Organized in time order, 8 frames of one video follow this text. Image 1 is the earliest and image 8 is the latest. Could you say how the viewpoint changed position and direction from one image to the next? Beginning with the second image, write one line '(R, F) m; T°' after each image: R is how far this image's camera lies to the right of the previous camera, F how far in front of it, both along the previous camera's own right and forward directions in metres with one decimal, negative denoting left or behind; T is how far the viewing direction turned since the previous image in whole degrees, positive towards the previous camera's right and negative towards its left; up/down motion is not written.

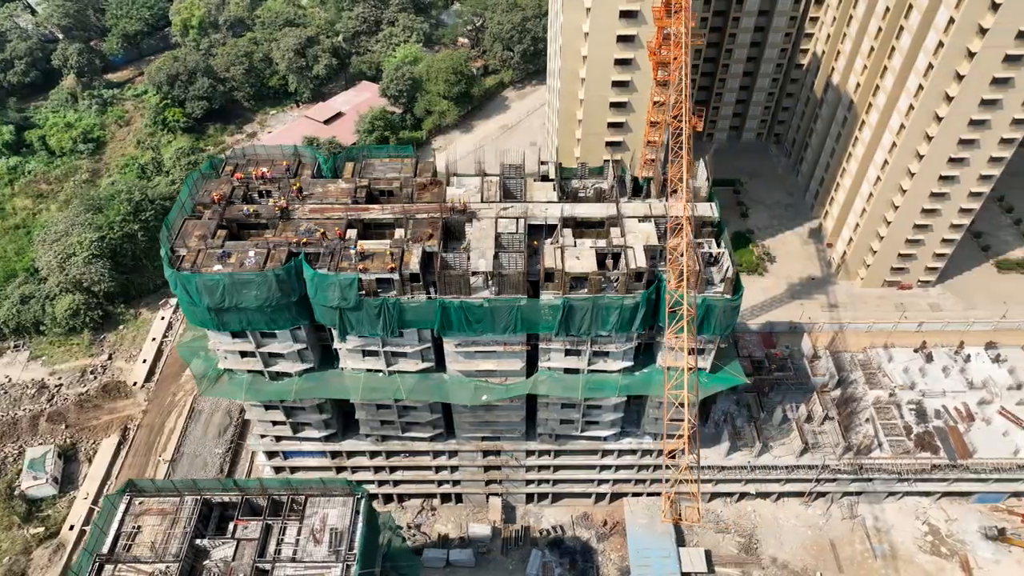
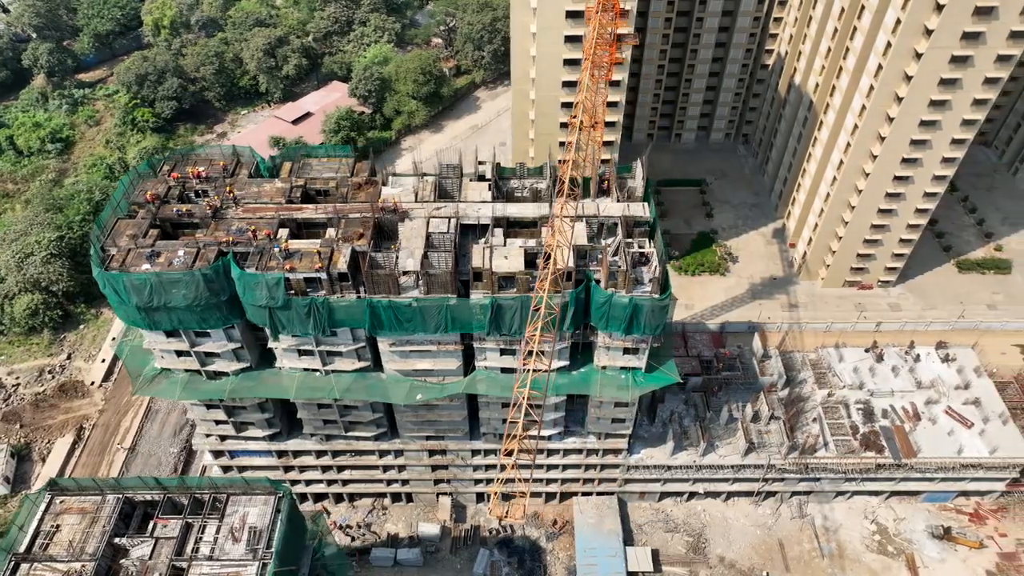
(+4.7, -0.1) m; 0°
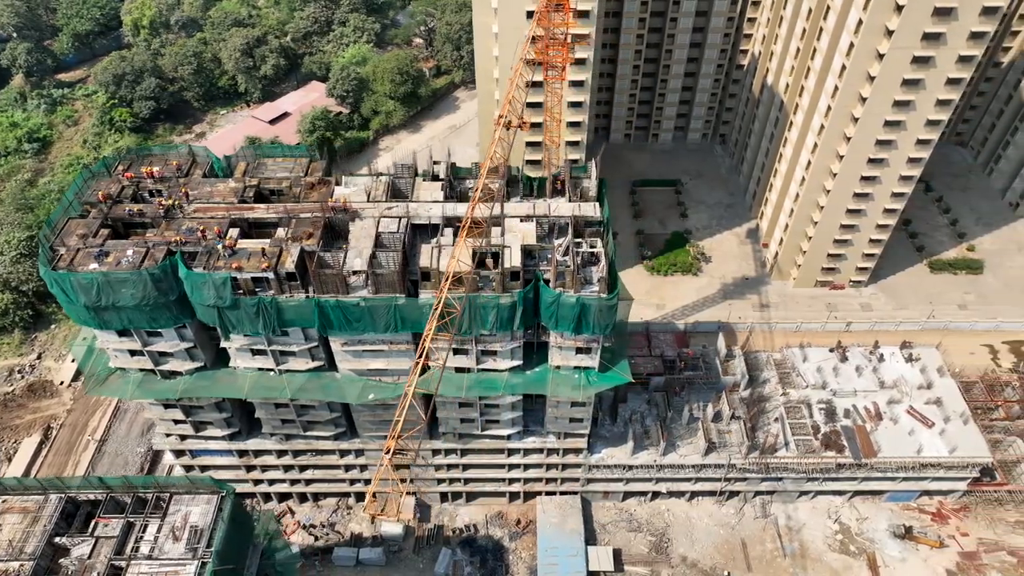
(+3.4, -0.1) m; 0°
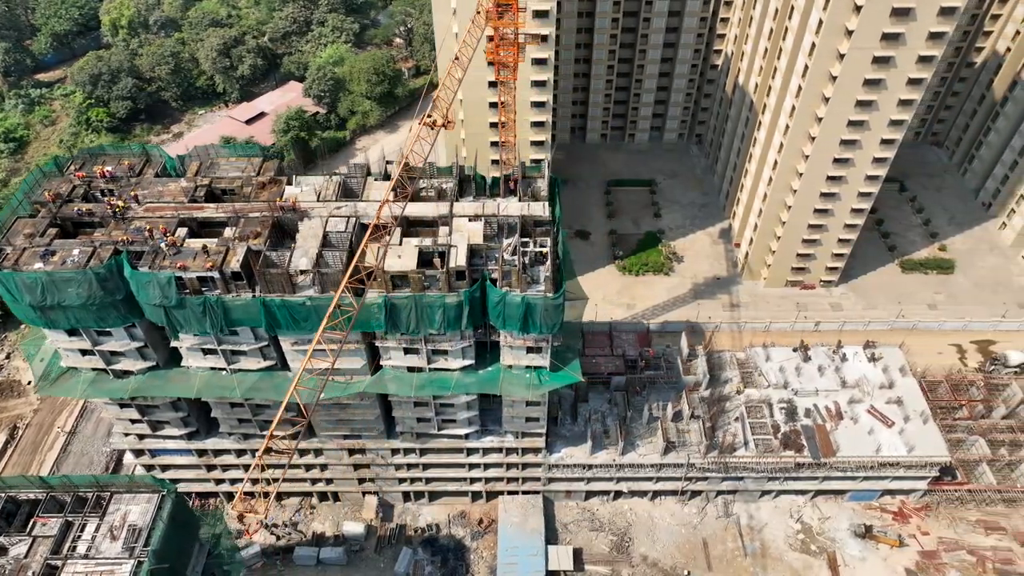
(+3.6, -0.1) m; 0°
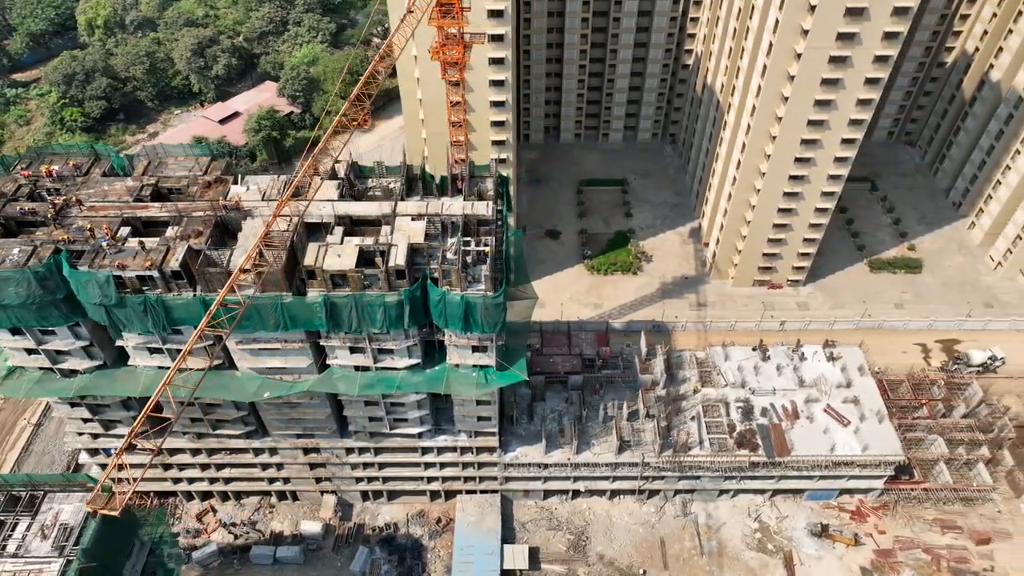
(+4.0, -0.1) m; 0°
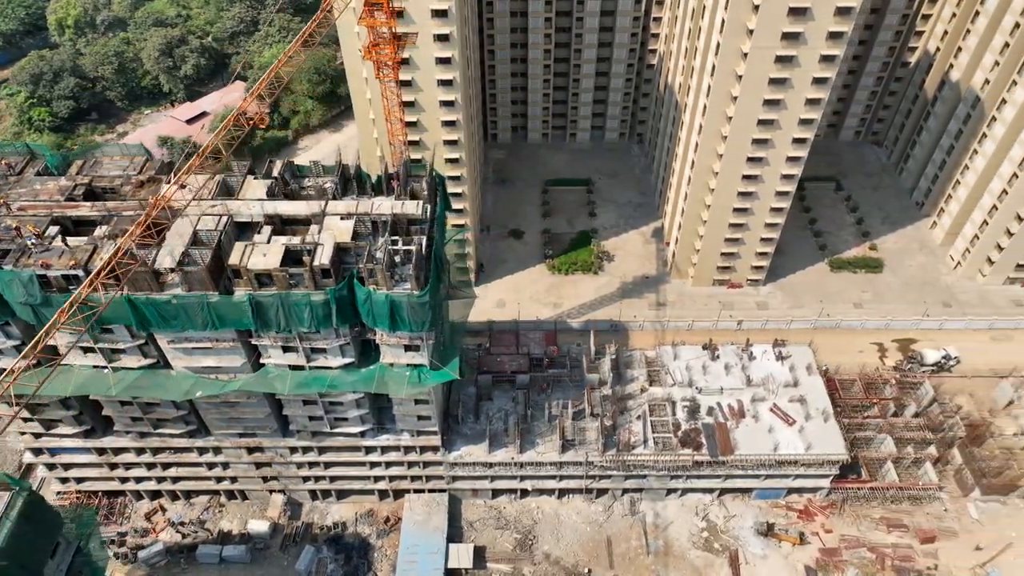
(+5.0, -0.1) m; 0°
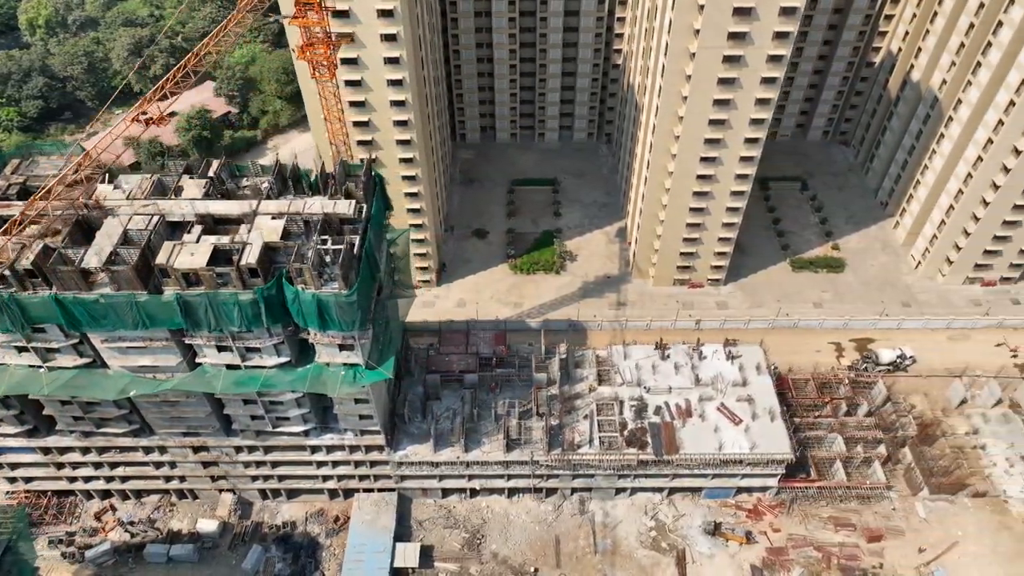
(+4.8, -0.1) m; 0°
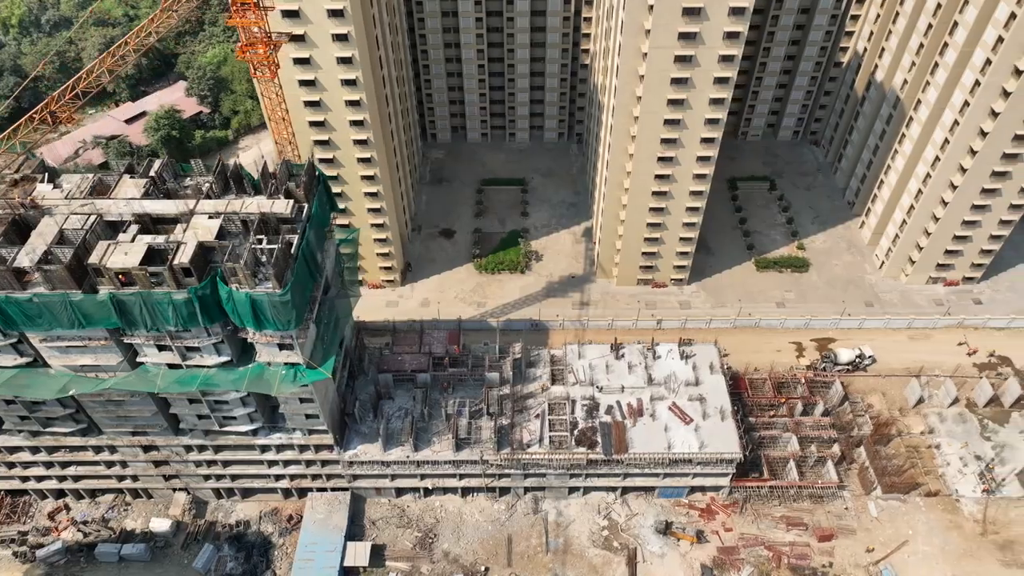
(+4.5, -0.1) m; 0°
